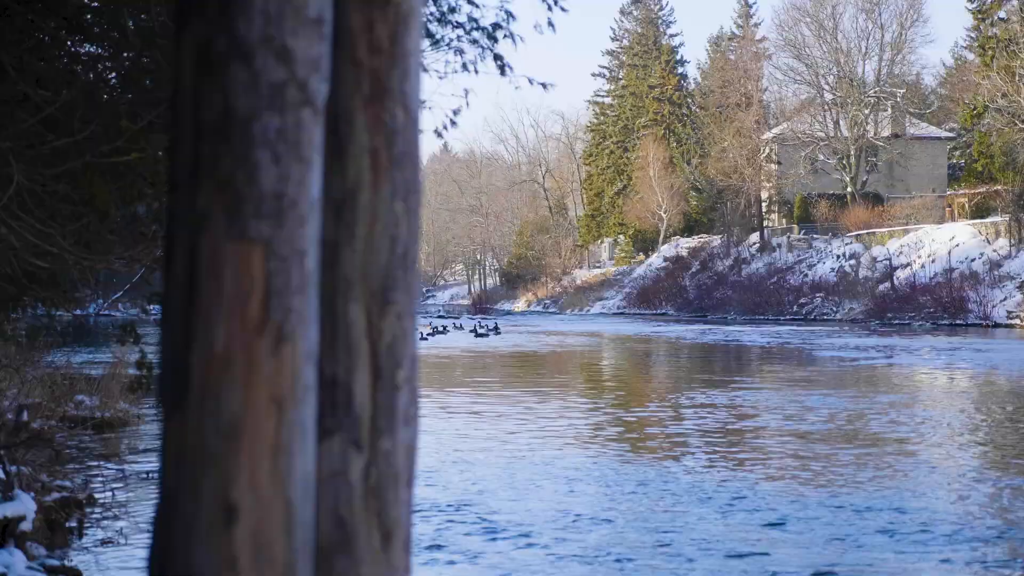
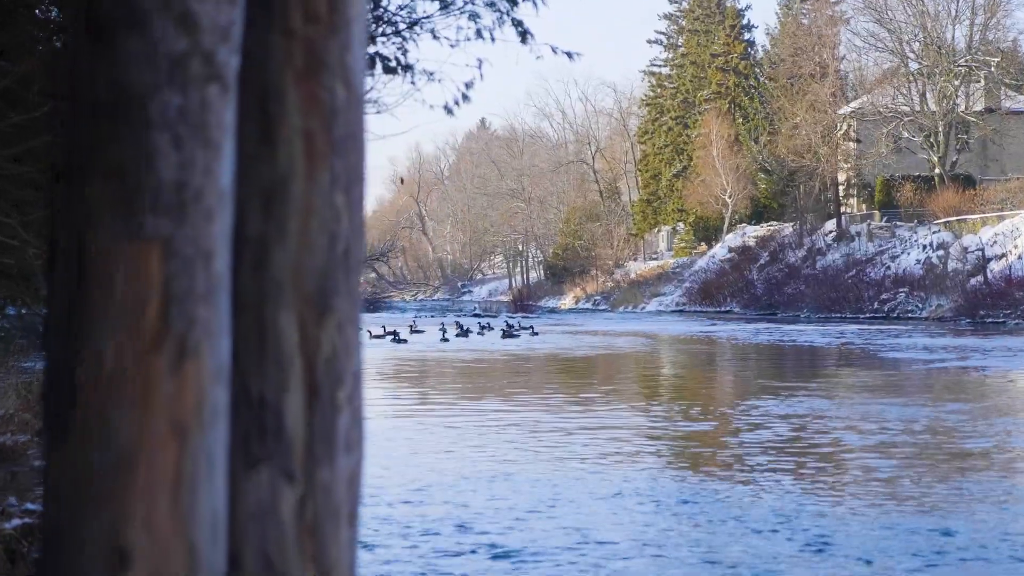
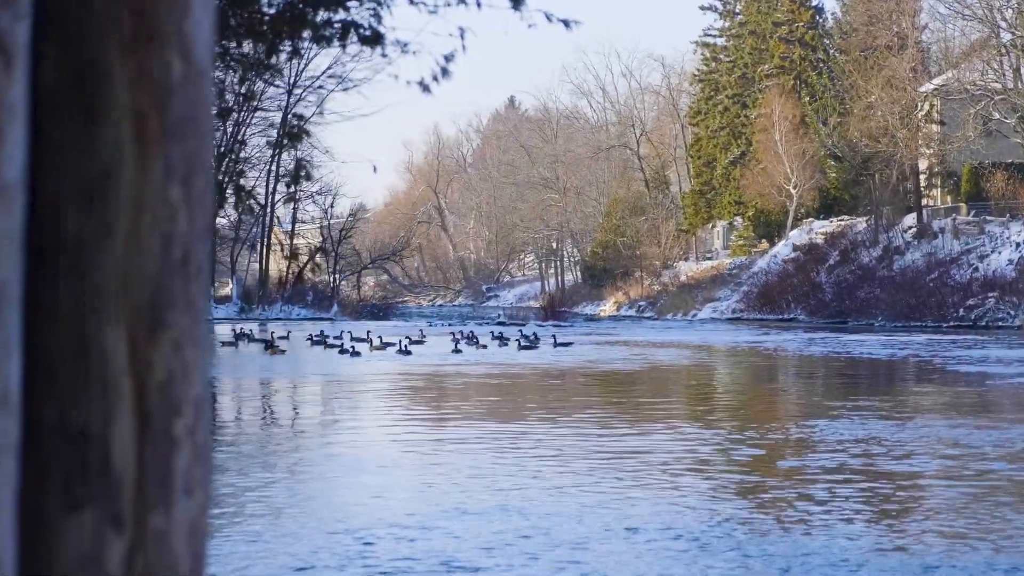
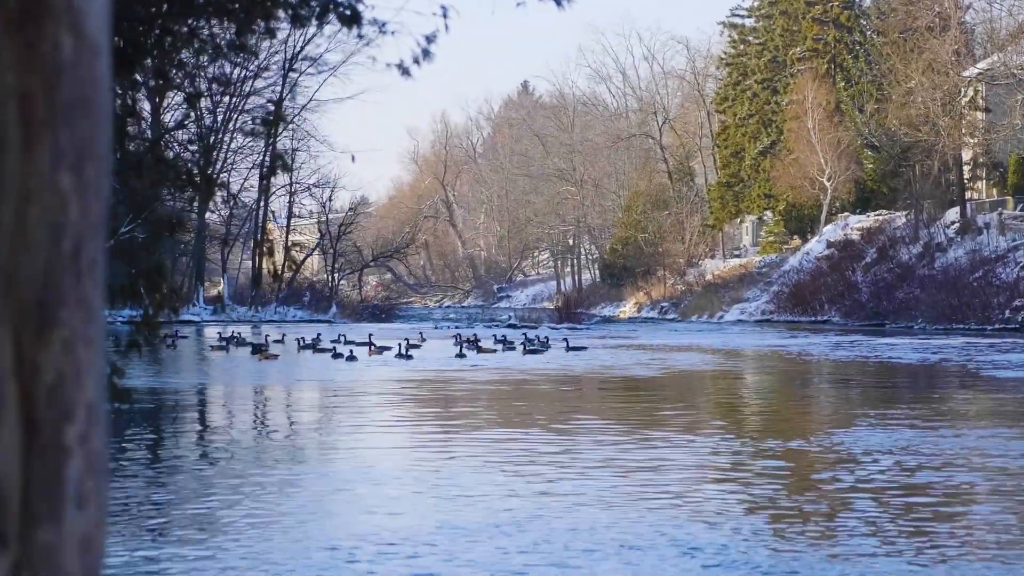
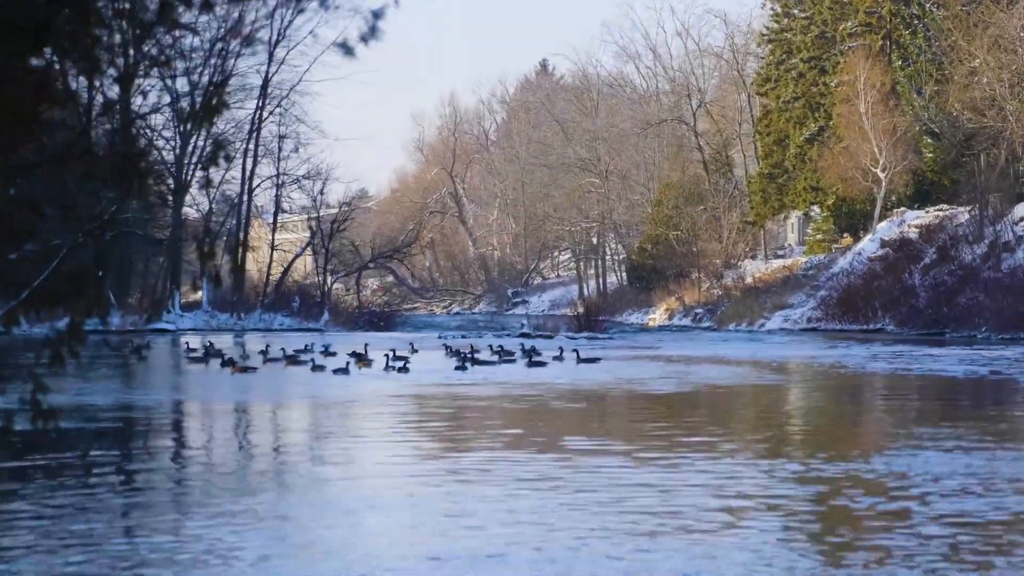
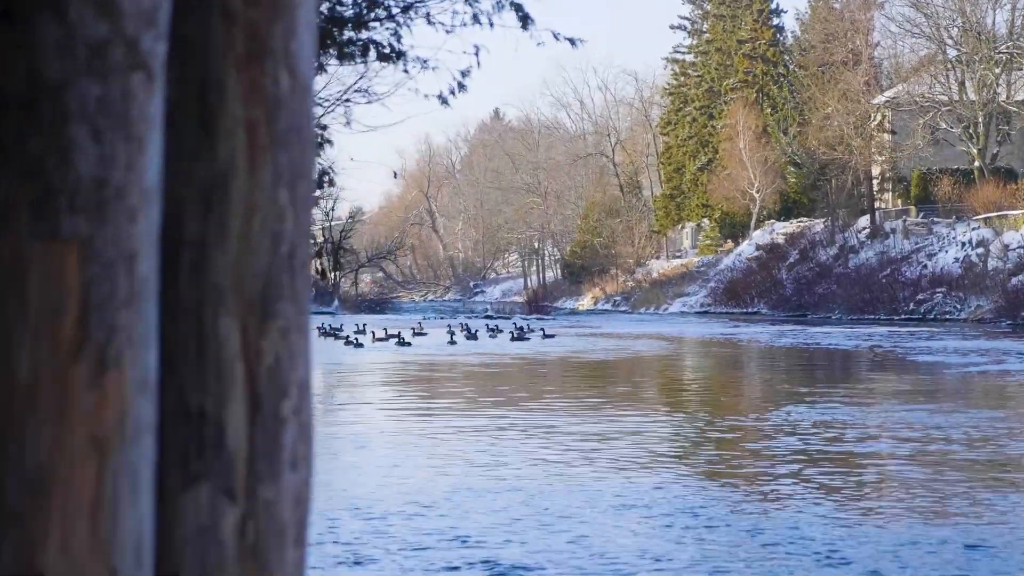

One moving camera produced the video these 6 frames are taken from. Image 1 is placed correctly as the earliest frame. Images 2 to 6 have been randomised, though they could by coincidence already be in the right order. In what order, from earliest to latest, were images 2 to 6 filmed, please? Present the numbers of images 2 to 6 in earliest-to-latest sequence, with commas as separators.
2, 6, 3, 4, 5
